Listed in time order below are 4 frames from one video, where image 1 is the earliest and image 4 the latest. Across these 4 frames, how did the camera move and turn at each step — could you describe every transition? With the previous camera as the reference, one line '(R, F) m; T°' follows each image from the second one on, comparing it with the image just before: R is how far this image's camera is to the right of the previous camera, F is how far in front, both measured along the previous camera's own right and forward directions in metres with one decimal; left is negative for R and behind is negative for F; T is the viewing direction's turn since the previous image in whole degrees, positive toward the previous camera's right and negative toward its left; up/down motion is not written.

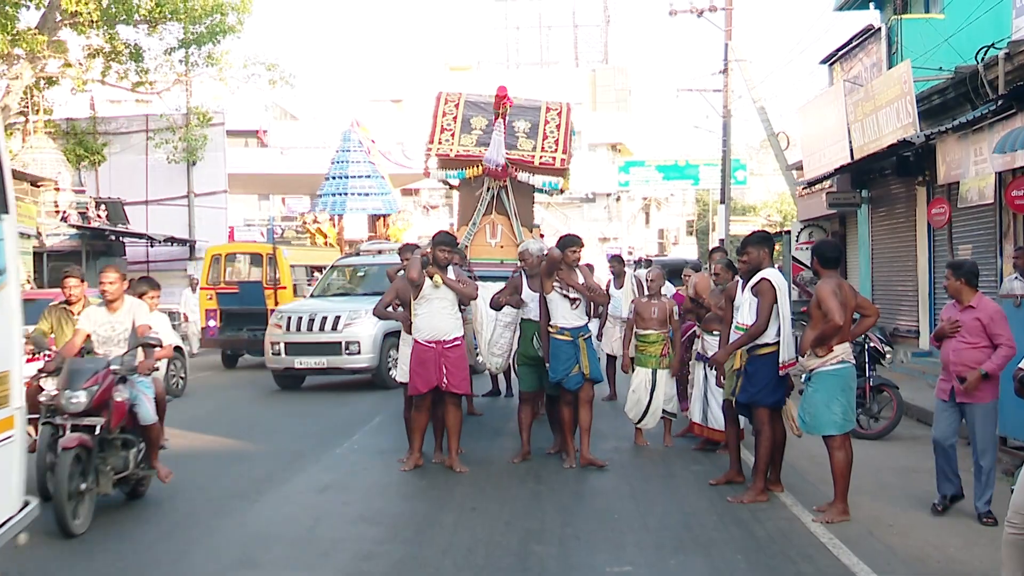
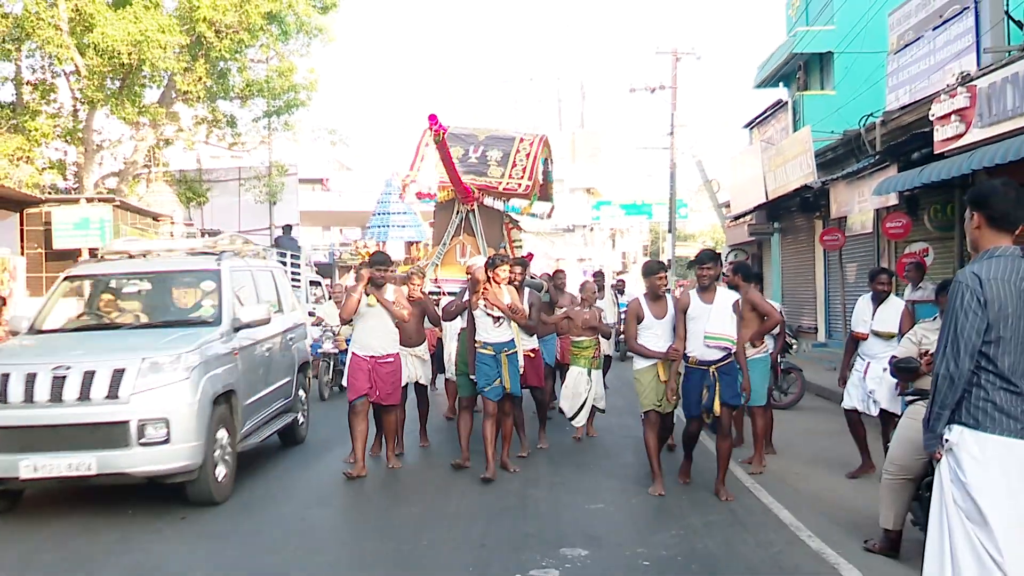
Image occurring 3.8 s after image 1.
(-0.1, -4.7) m; 0°
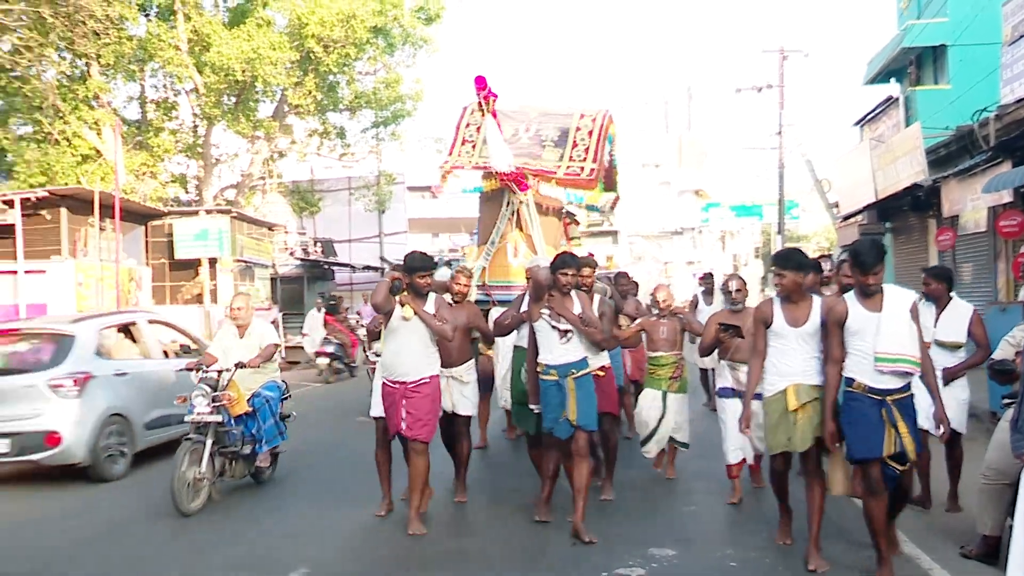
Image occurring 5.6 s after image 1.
(+0.1, 0.0) m; -7°
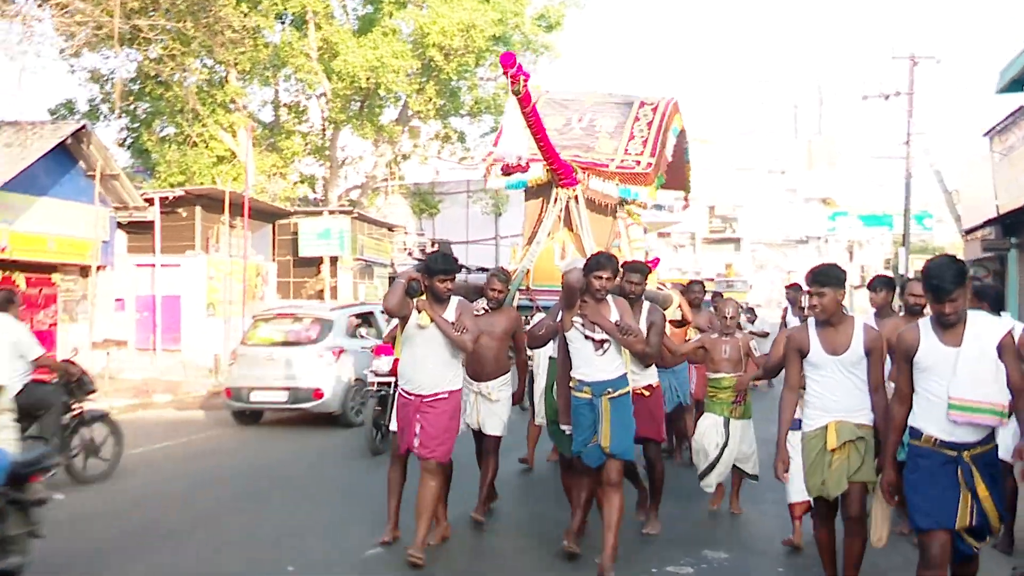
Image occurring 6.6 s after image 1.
(+0.2, -0.2) m; -7°
